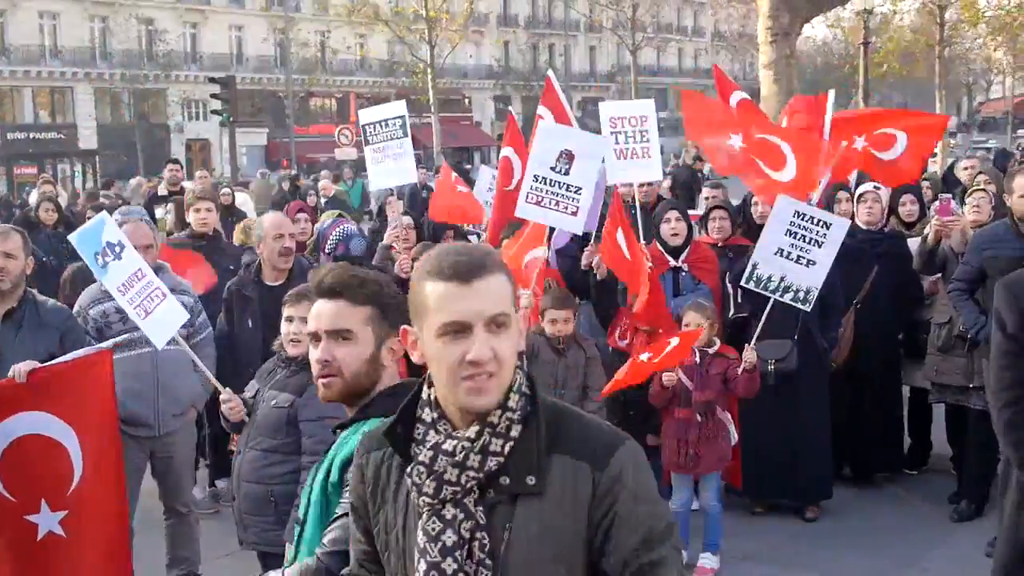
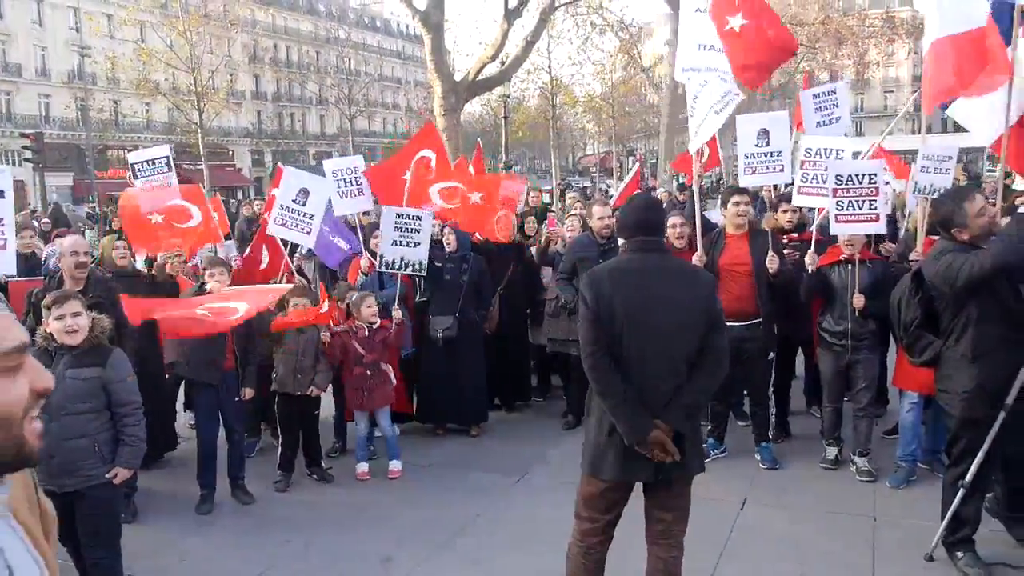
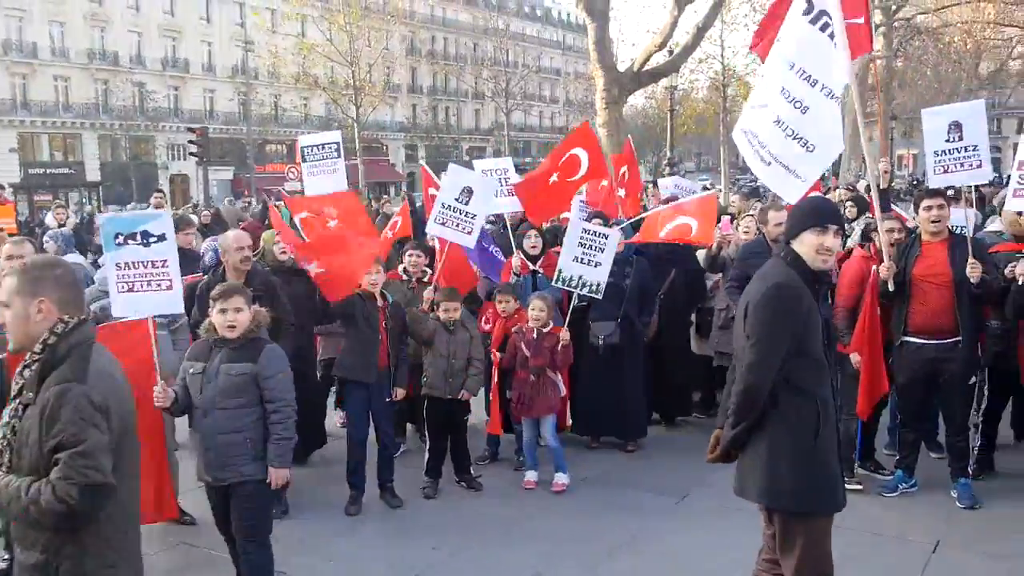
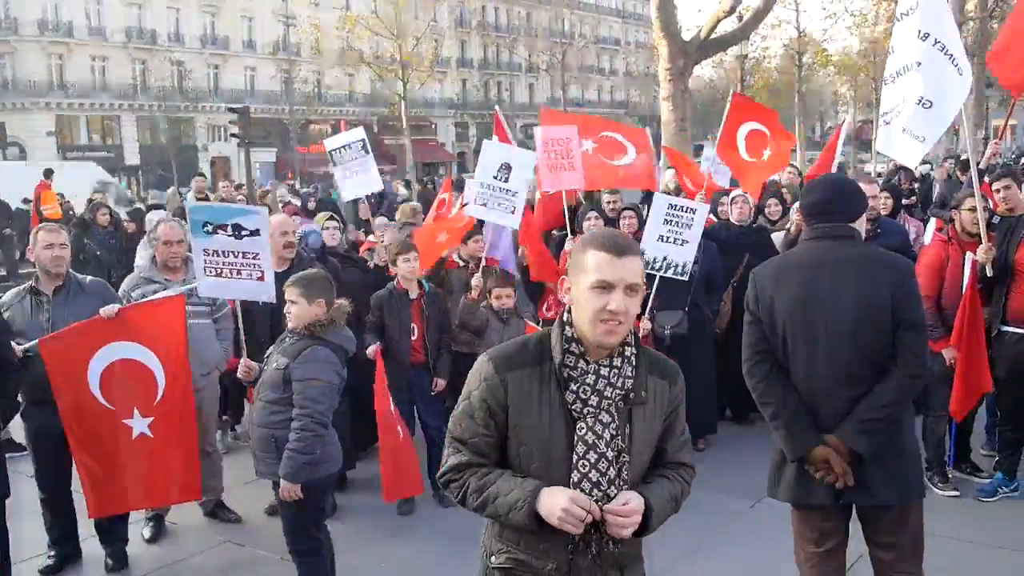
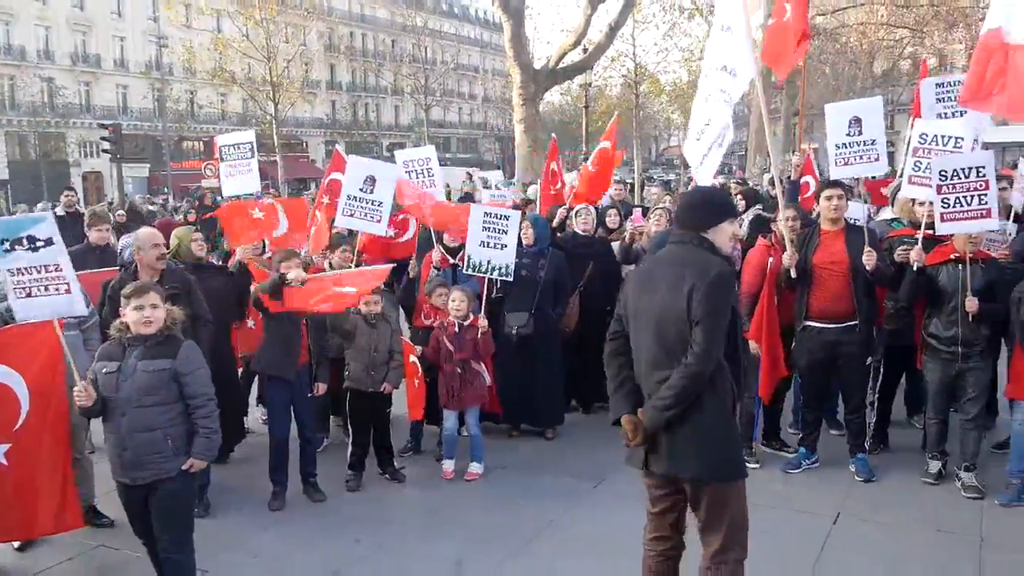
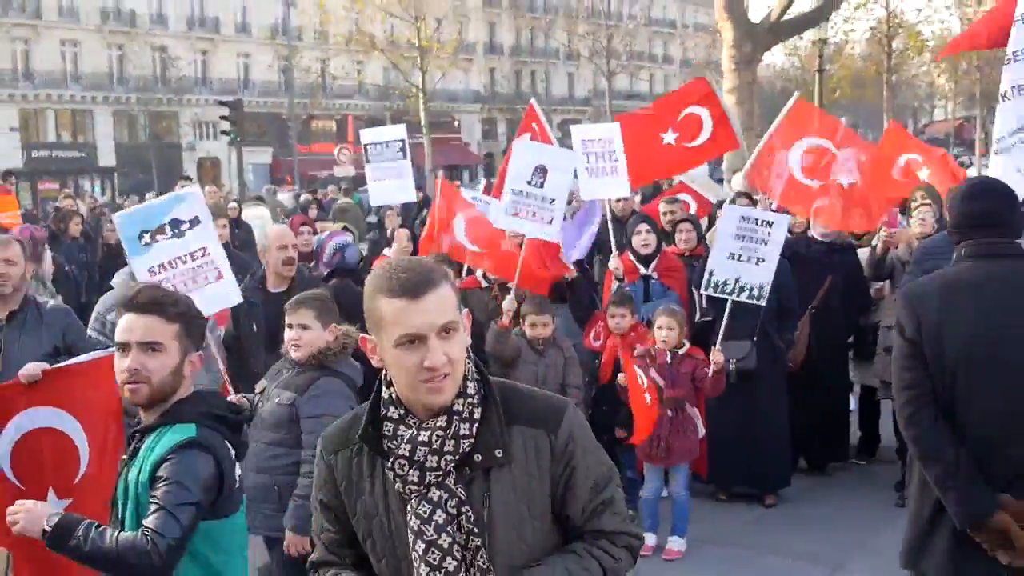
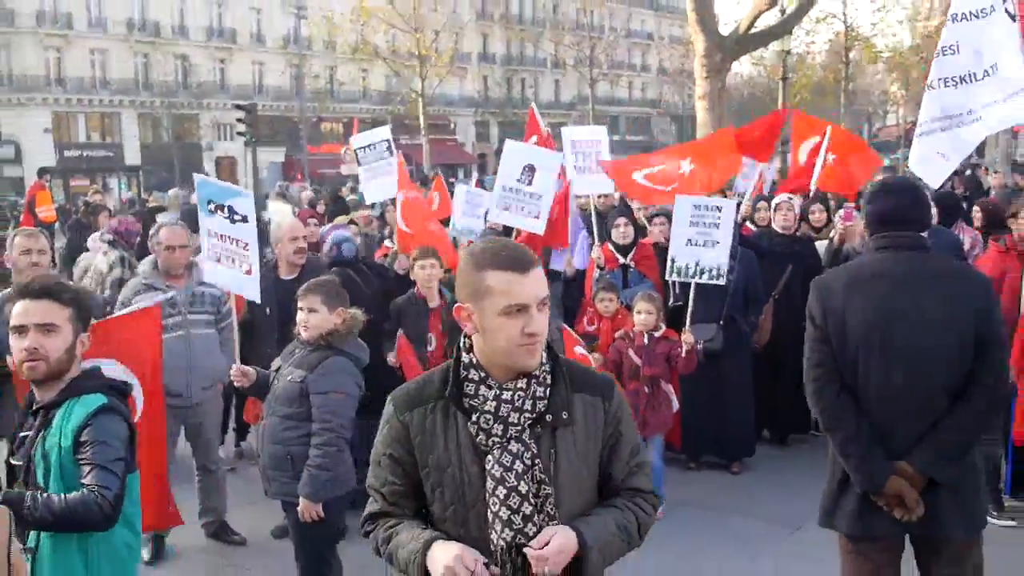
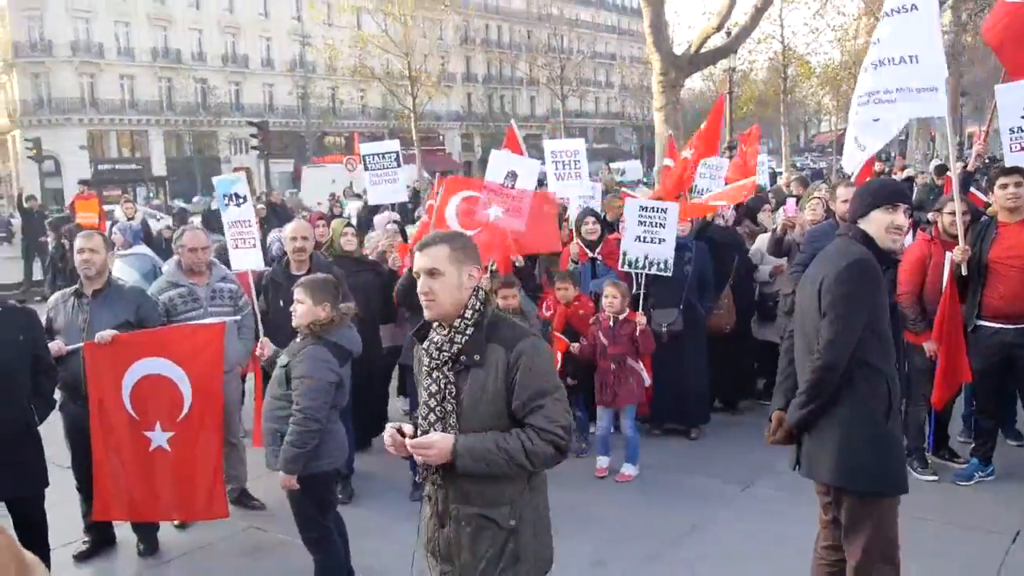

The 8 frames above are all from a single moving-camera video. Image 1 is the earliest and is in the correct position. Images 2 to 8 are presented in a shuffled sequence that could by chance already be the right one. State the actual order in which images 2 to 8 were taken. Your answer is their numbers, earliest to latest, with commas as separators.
6, 7, 4, 8, 3, 5, 2
